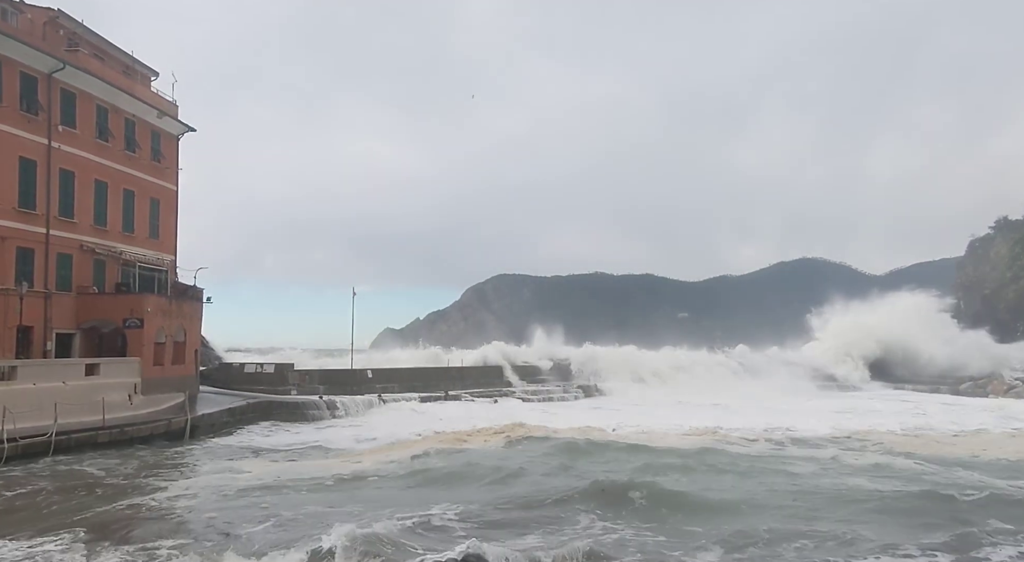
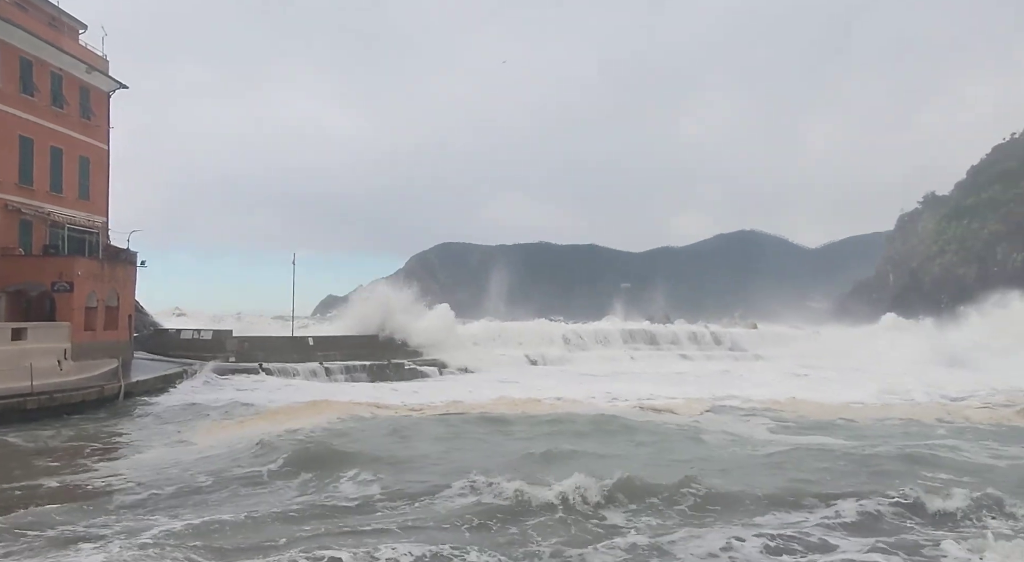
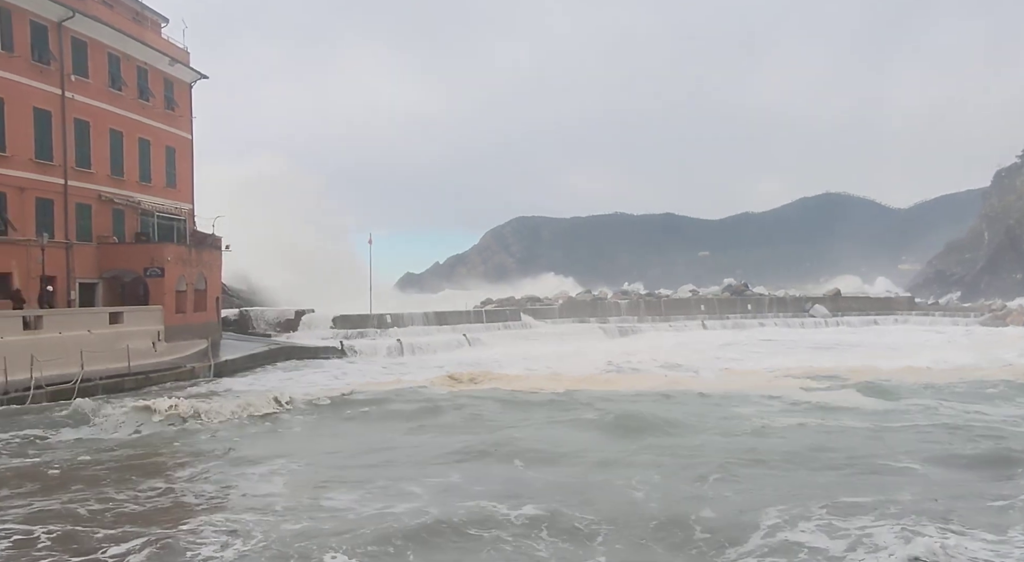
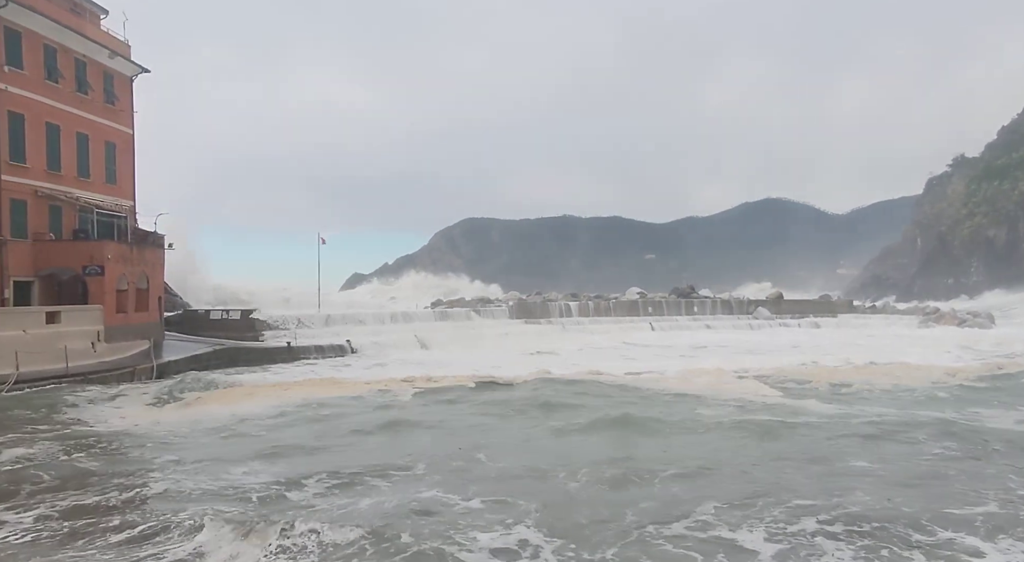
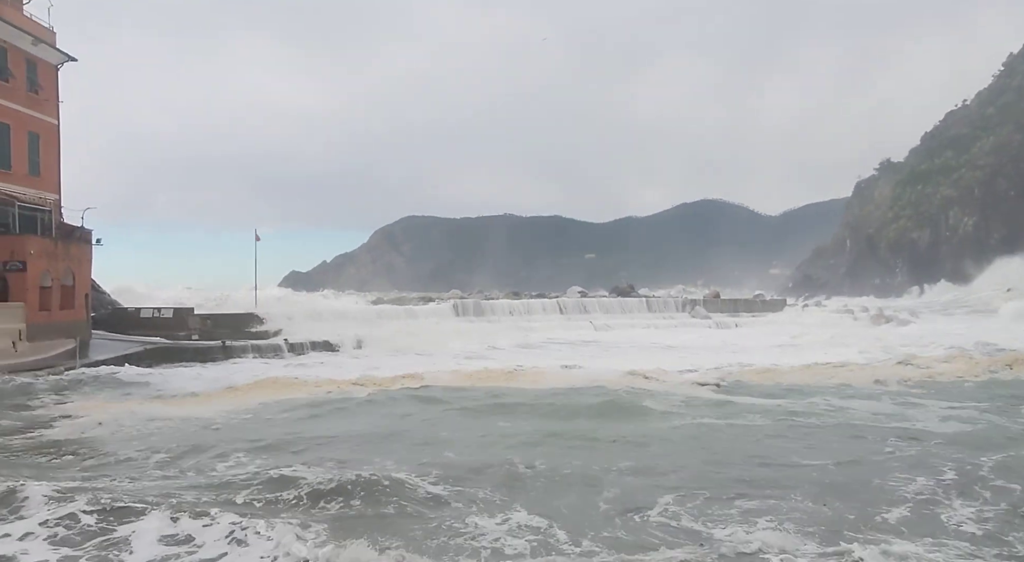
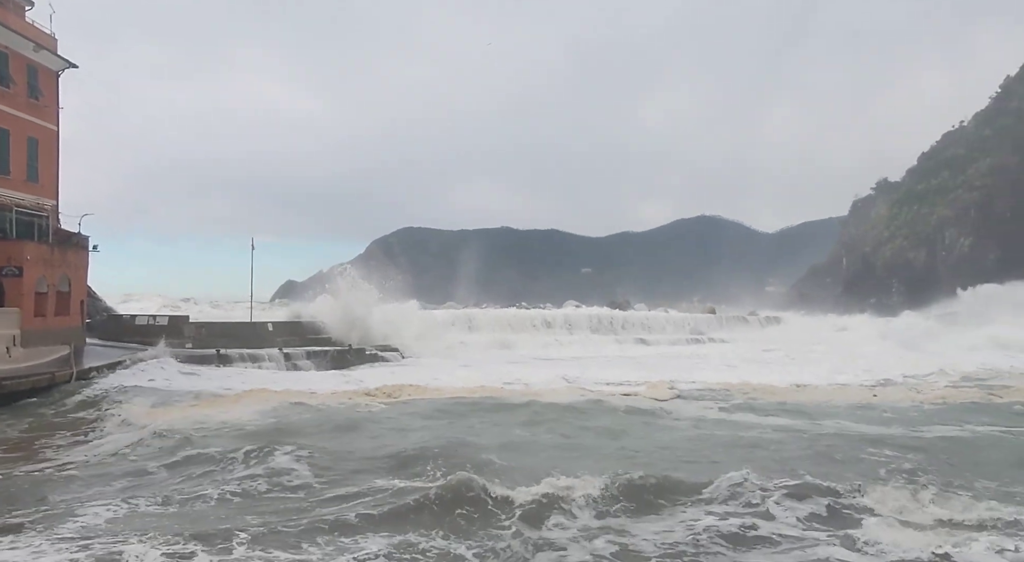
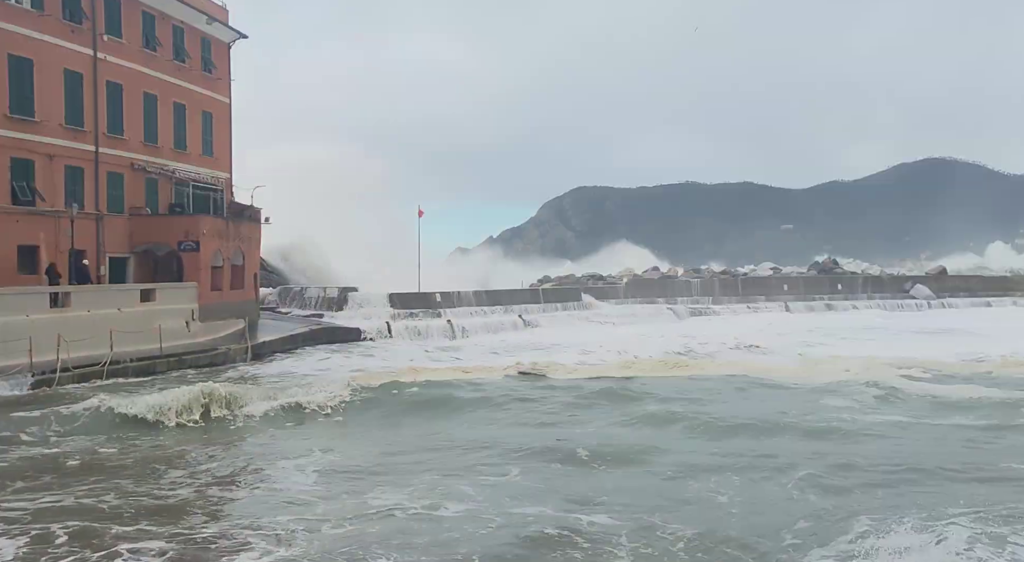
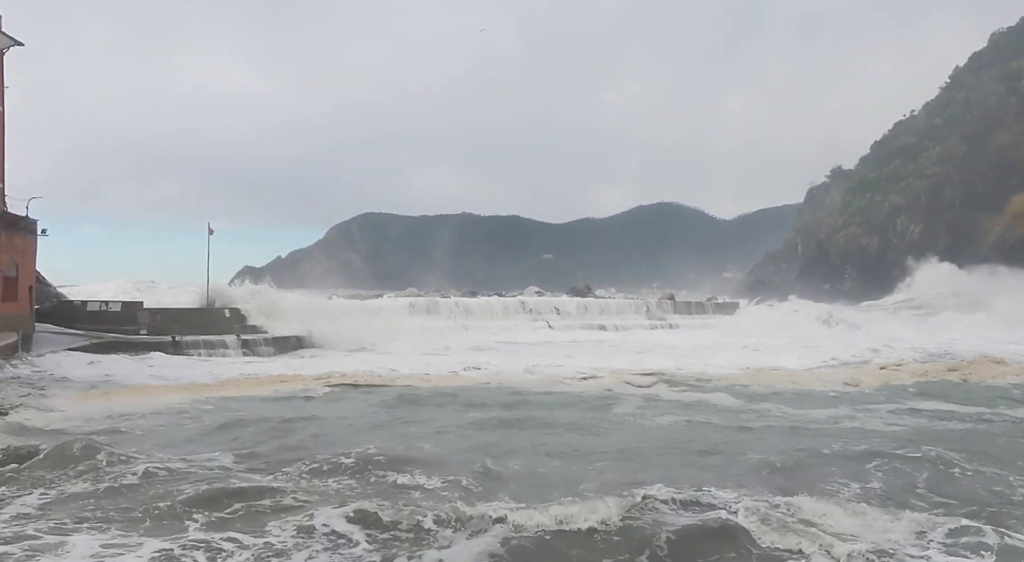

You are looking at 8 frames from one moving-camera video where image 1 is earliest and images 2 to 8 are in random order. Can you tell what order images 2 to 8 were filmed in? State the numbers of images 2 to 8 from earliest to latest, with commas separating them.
2, 6, 8, 5, 4, 3, 7
